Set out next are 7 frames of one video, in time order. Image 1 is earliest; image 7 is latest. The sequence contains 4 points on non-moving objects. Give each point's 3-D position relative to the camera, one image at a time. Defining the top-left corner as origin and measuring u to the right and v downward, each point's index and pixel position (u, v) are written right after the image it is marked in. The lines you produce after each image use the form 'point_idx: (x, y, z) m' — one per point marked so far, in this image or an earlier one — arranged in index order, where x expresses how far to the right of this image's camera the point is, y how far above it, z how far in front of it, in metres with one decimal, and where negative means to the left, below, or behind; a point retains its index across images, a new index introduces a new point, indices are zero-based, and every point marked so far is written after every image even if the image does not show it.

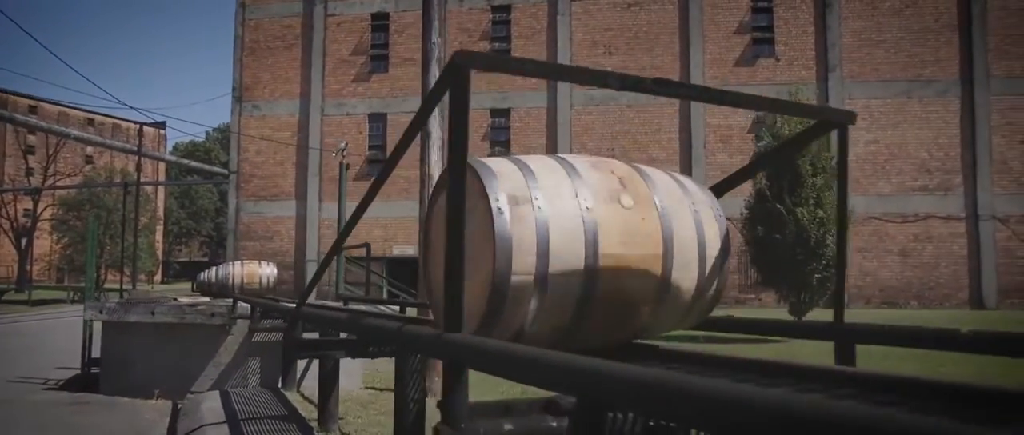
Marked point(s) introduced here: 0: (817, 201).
0: (+5.3, +0.3, +13.6) m
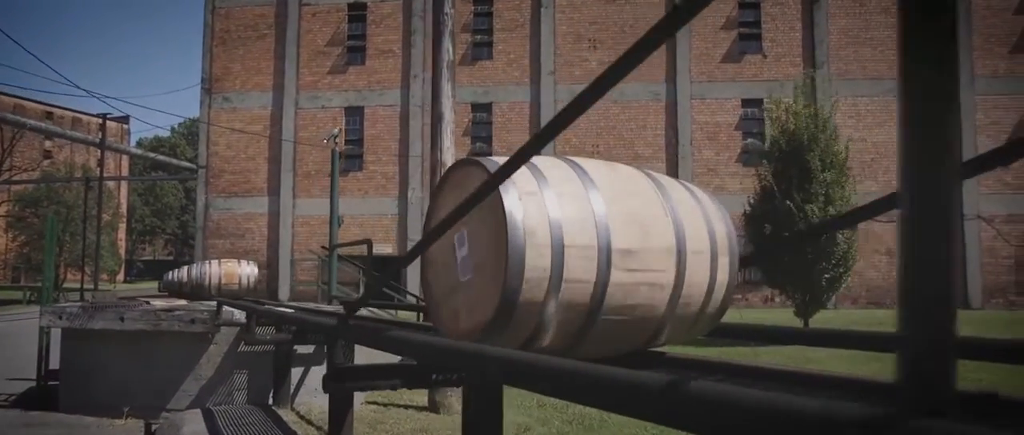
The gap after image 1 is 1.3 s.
0: (+5.2, +0.3, +13.0) m
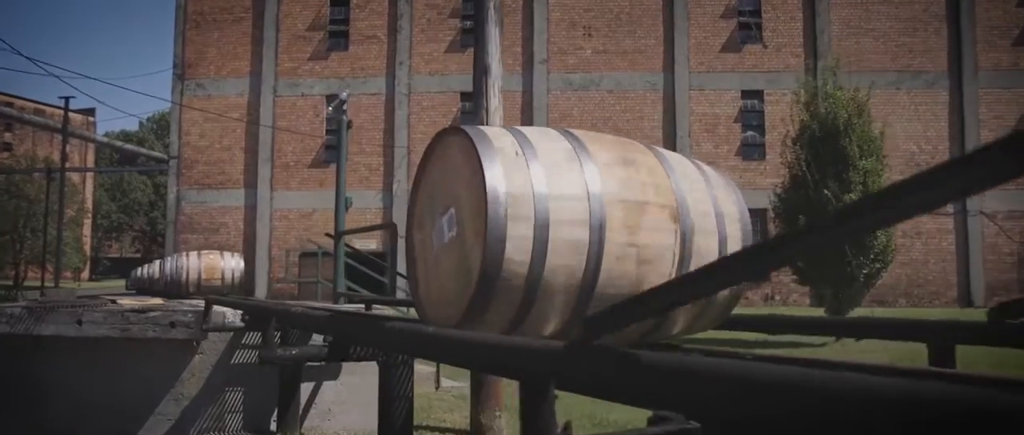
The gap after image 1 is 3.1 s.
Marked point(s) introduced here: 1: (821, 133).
0: (+5.3, +0.4, +12.0) m
1: (+4.8, +1.3, +12.4) m
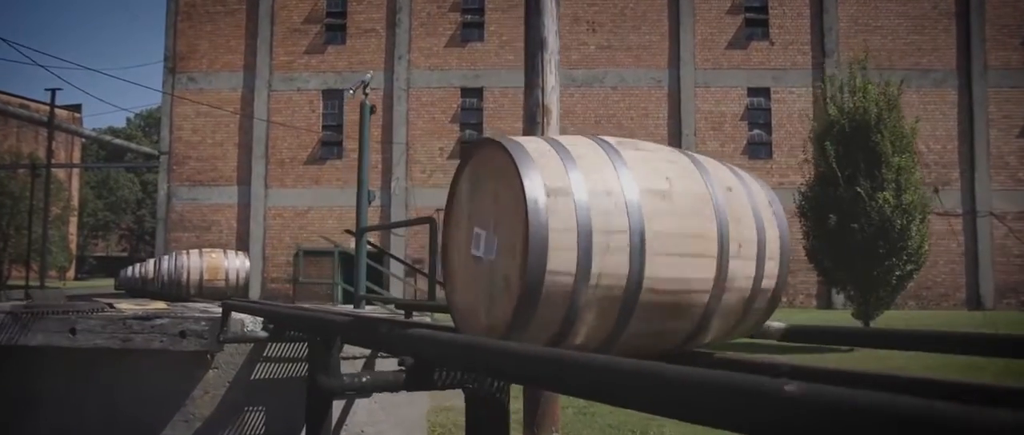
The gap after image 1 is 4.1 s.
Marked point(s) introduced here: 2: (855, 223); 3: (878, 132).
0: (+5.6, +0.5, +11.5) m
1: (+5.1, +1.3, +11.8) m
2: (+5.2, -0.1, +11.9) m
3: (+5.4, +1.3, +11.7) m
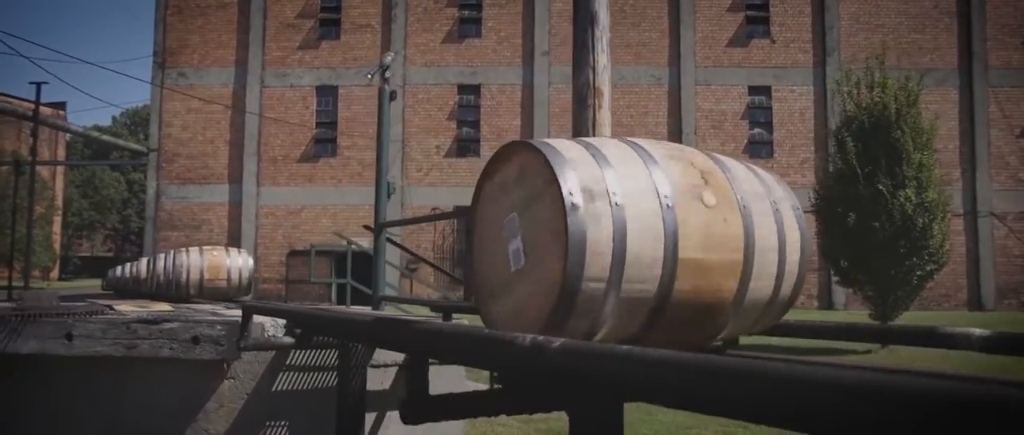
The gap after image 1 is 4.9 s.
0: (+5.7, +0.5, +11.1) m
1: (+5.2, +1.3, +11.5) m
2: (+5.3, -0.1, +11.5) m
3: (+5.5, +1.3, +11.3) m
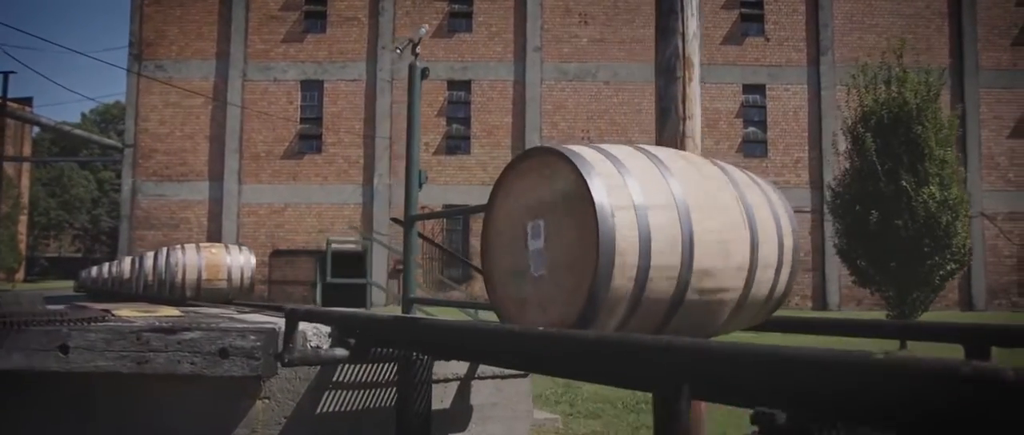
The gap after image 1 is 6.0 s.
0: (+5.8, +0.5, +10.7) m
1: (+5.3, +1.4, +11.1) m
2: (+5.4, 0.0, +11.1) m
3: (+5.6, +1.3, +10.9) m
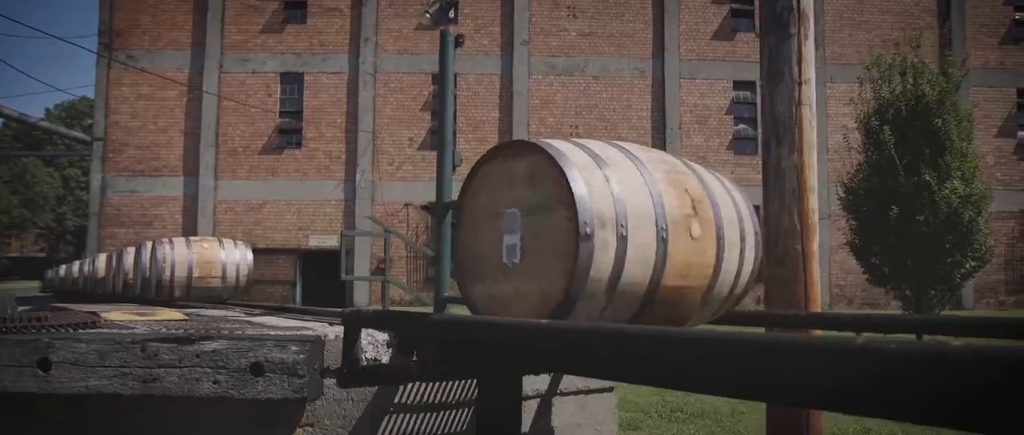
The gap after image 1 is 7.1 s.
0: (+5.8, +0.5, +10.3) m
1: (+5.3, +1.4, +10.7) m
2: (+5.4, 0.0, +10.7) m
3: (+5.6, +1.3, +10.5) m
